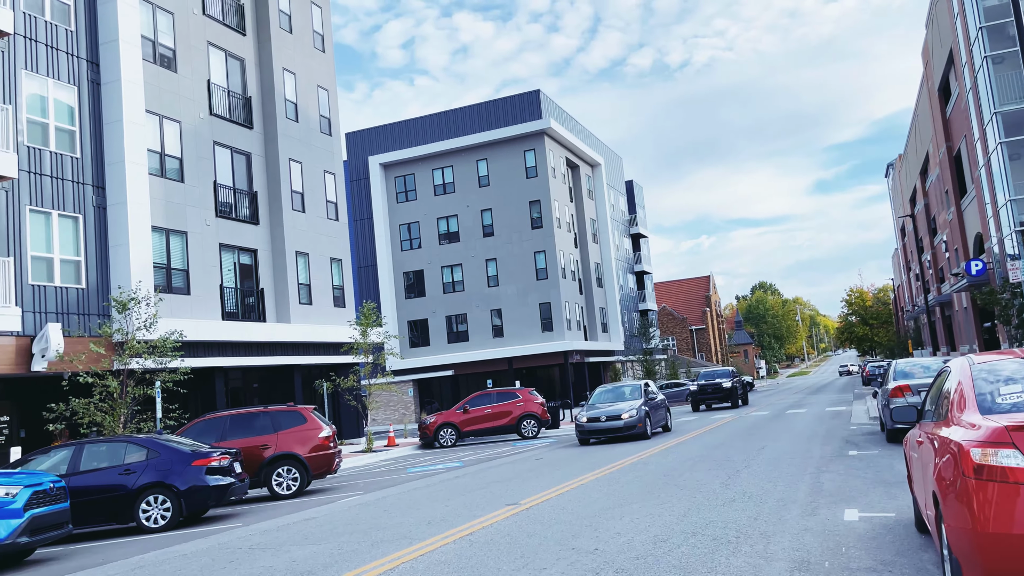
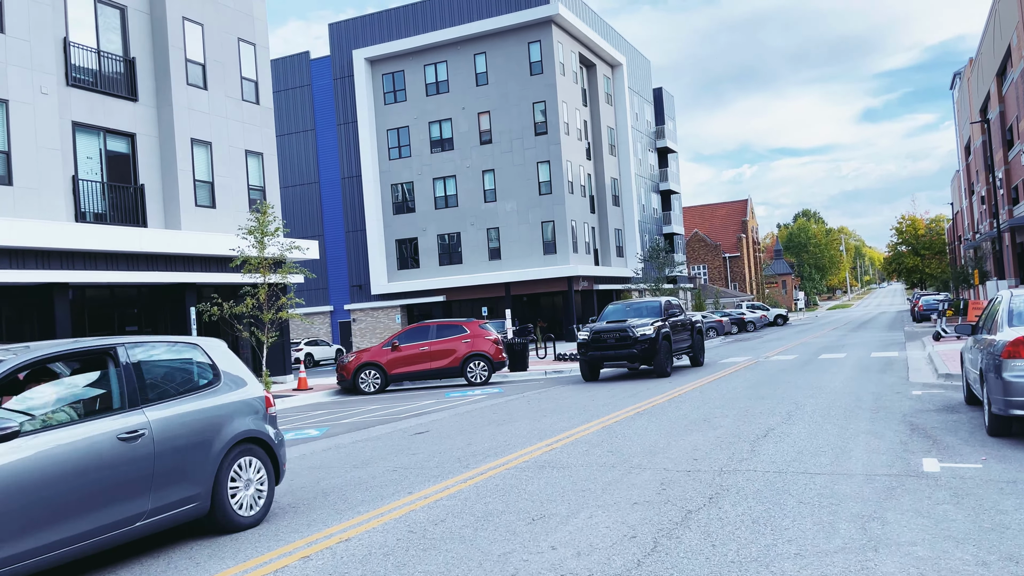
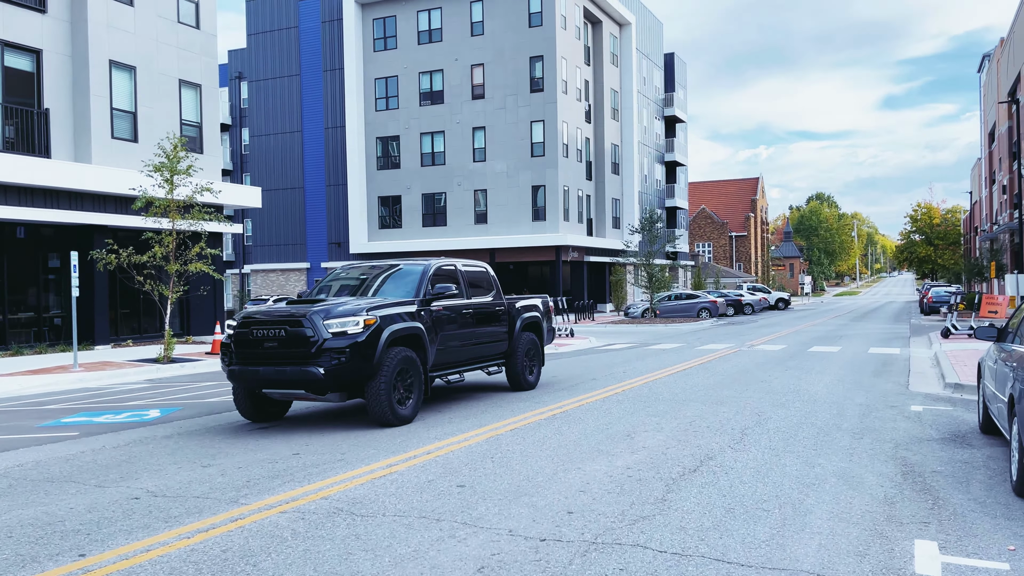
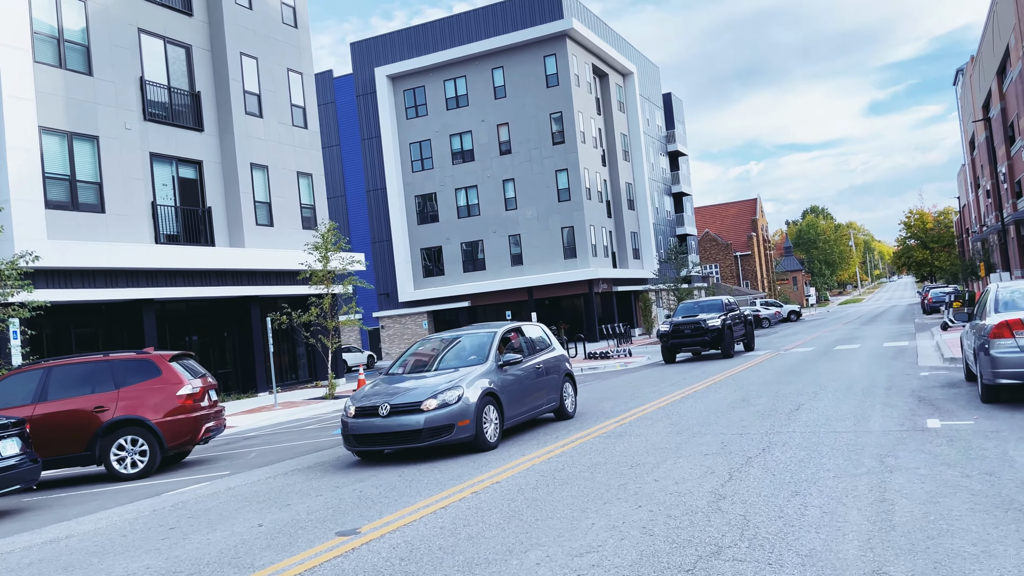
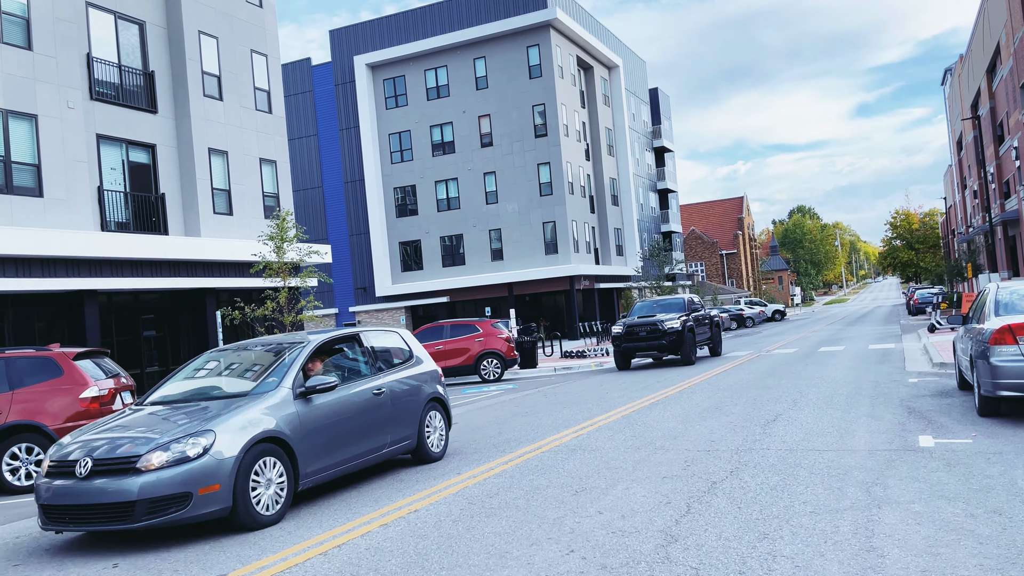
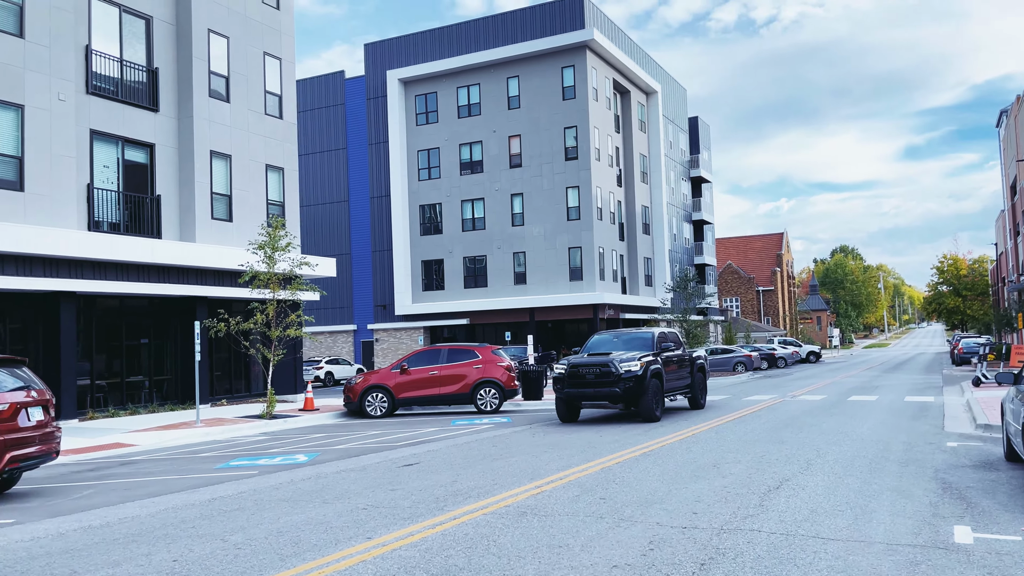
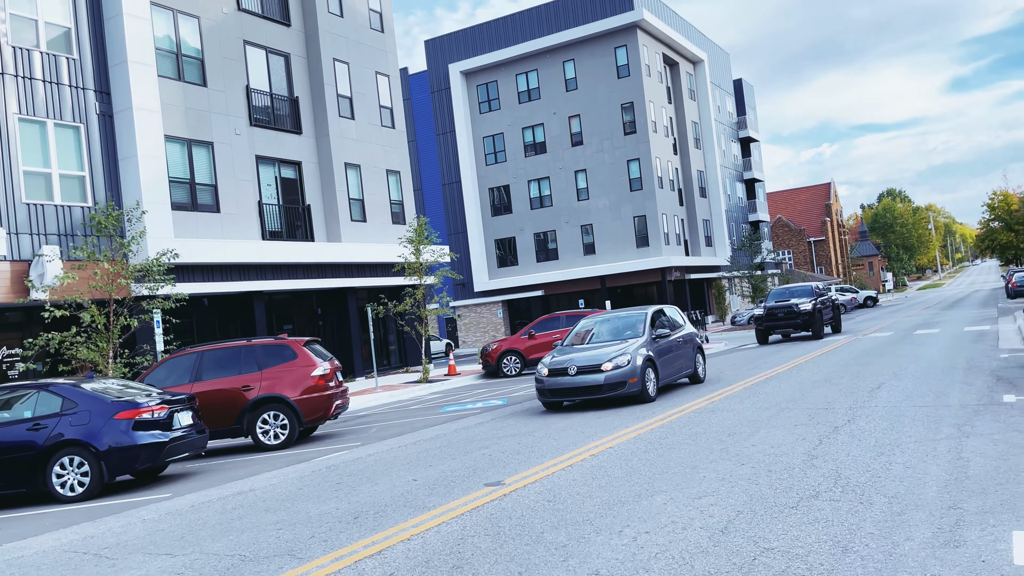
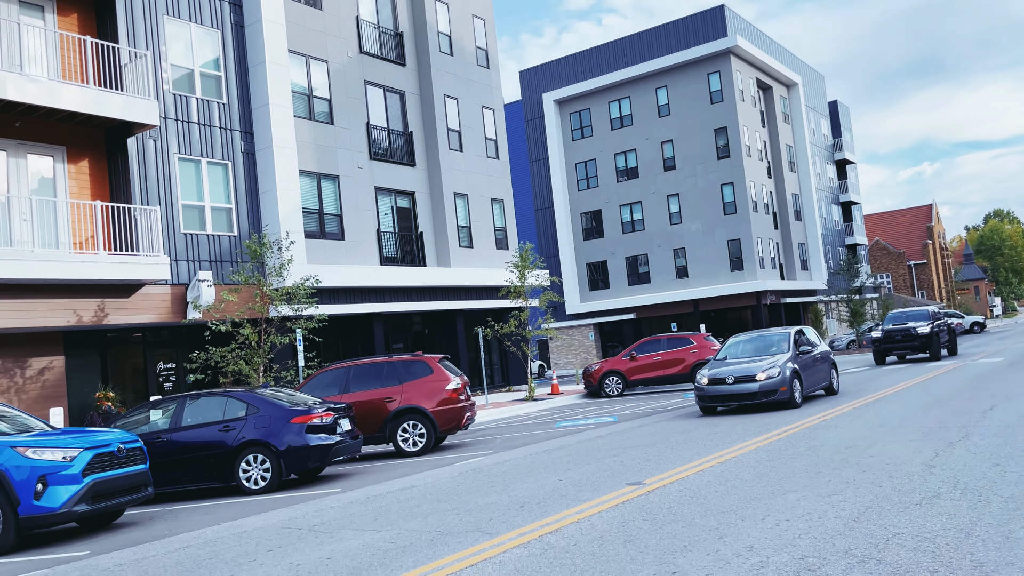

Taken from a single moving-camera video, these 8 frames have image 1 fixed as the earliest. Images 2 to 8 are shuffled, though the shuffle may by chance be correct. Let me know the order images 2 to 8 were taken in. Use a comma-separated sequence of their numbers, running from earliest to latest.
8, 7, 4, 5, 2, 6, 3
